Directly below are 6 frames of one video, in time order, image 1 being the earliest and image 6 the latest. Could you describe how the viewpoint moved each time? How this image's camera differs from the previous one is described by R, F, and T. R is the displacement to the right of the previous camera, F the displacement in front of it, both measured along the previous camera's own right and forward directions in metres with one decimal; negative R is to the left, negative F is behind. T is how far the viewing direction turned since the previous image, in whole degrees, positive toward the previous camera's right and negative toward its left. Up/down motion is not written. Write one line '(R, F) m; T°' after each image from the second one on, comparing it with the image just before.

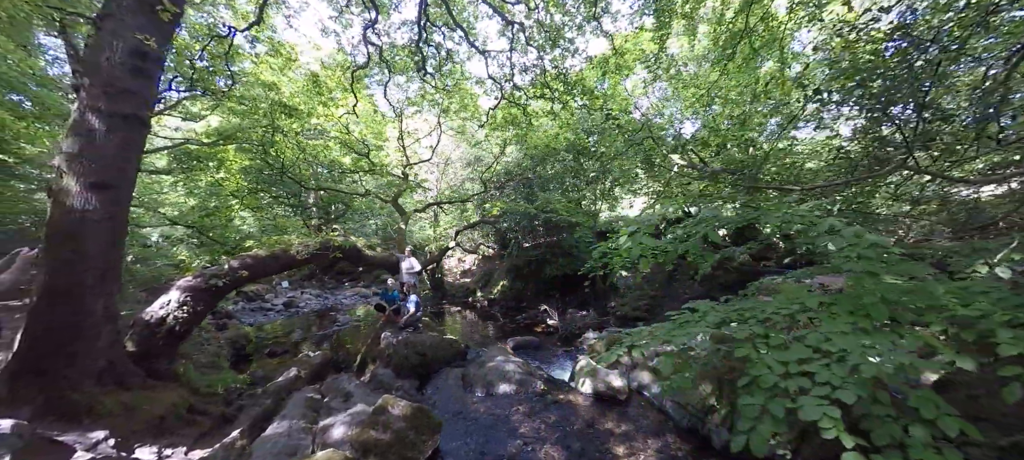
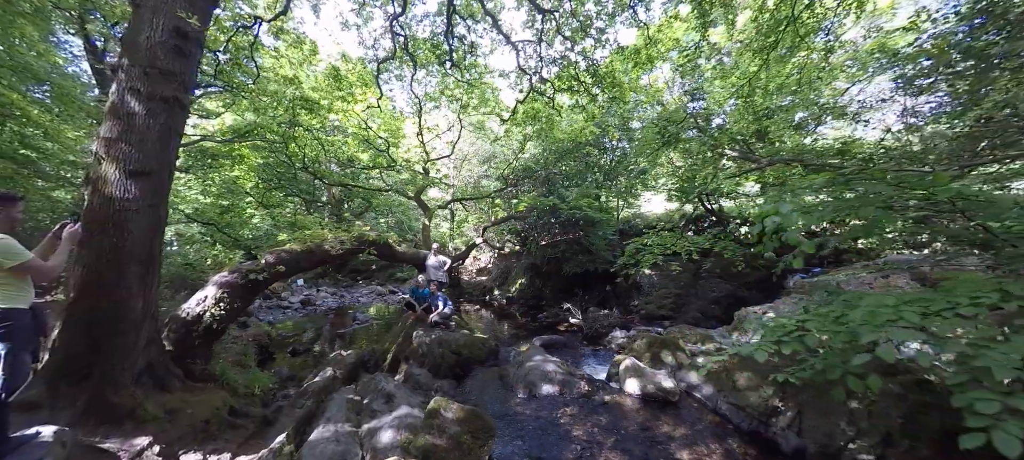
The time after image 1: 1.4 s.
(-0.5, +0.2) m; -1°
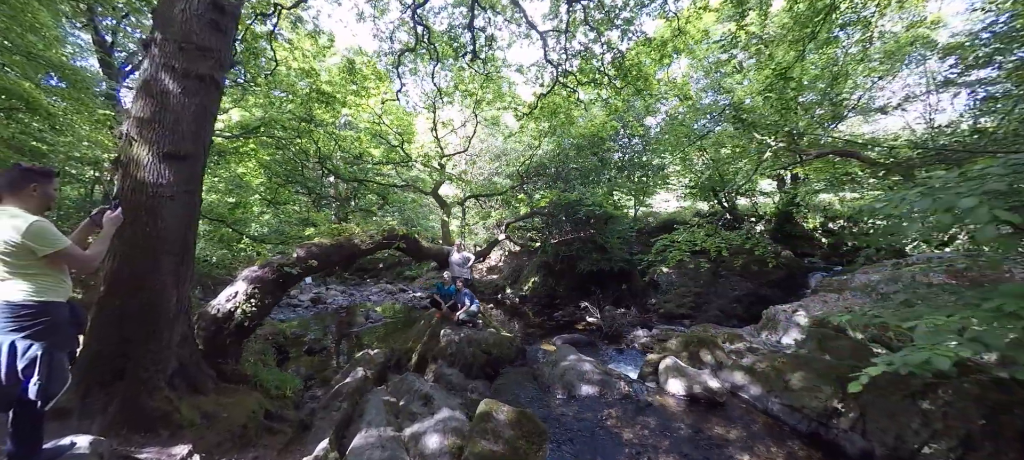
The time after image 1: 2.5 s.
(-0.5, +0.2) m; 0°
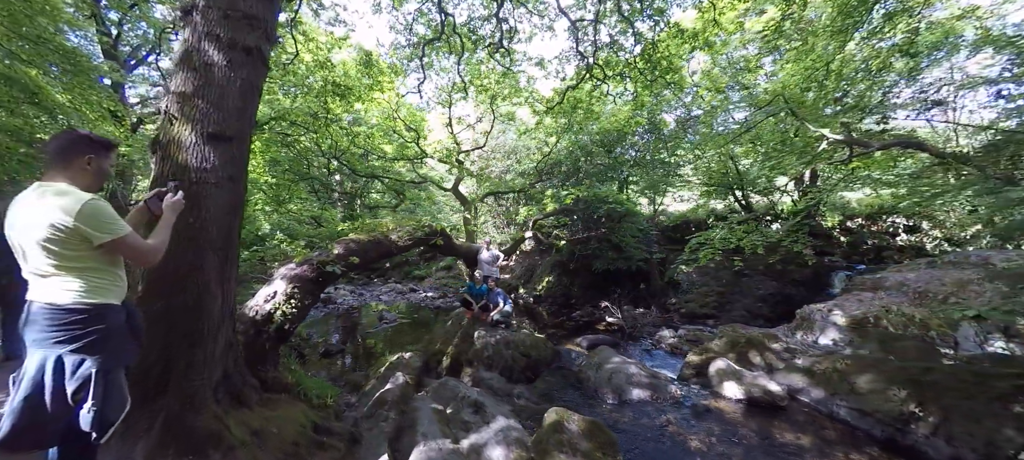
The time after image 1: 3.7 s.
(-0.6, +0.3) m; 0°
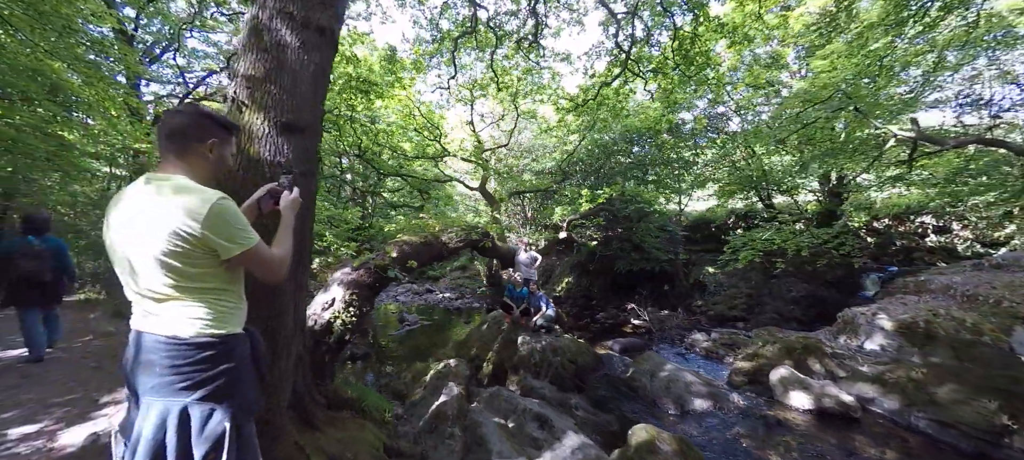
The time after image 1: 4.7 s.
(-0.6, +0.2) m; 0°
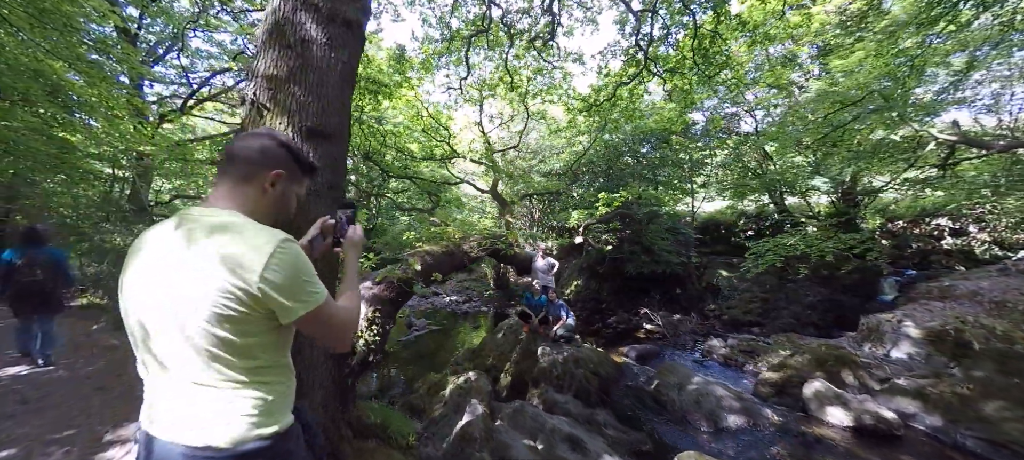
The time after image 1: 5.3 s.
(-0.3, +0.2) m; 0°
